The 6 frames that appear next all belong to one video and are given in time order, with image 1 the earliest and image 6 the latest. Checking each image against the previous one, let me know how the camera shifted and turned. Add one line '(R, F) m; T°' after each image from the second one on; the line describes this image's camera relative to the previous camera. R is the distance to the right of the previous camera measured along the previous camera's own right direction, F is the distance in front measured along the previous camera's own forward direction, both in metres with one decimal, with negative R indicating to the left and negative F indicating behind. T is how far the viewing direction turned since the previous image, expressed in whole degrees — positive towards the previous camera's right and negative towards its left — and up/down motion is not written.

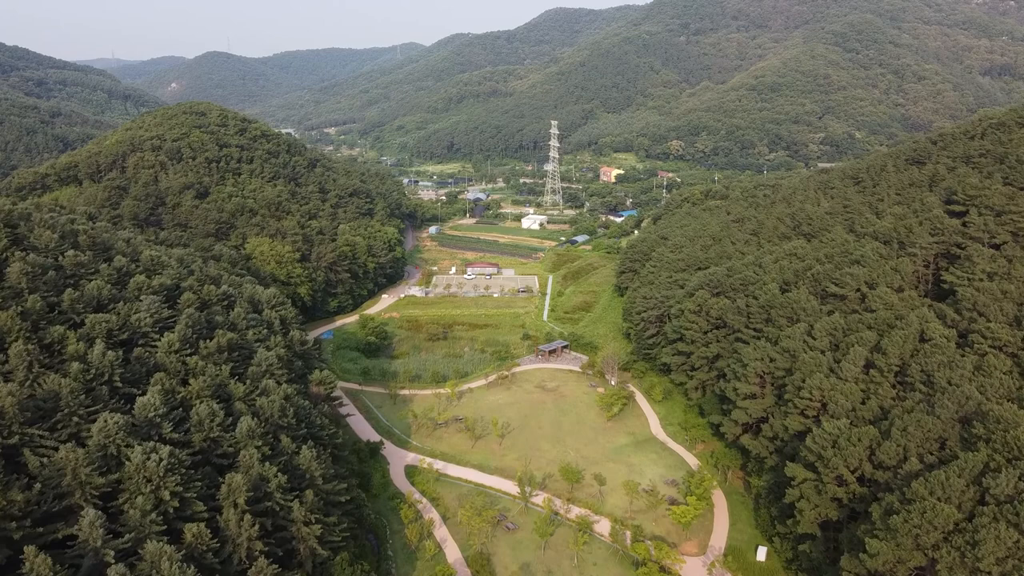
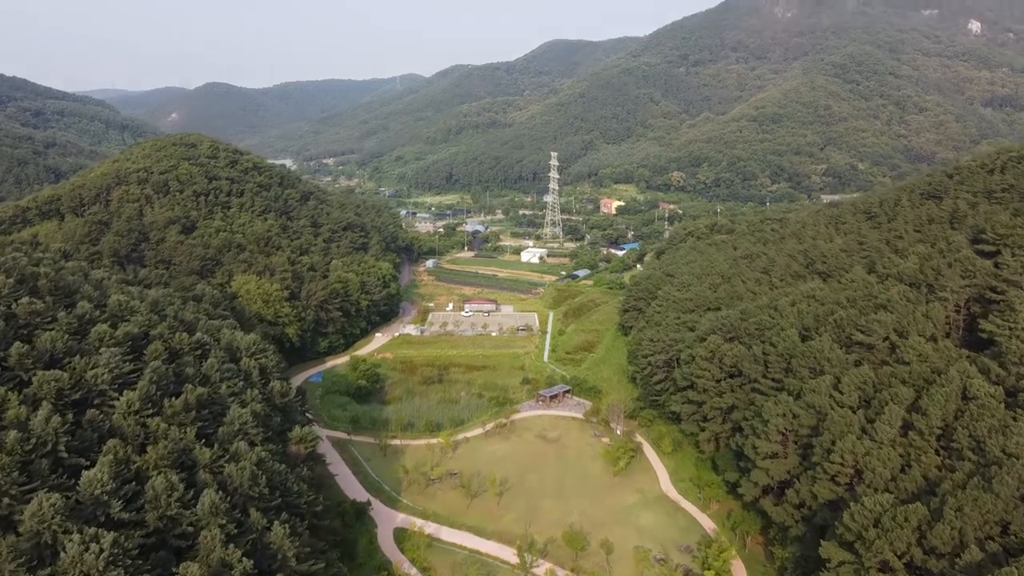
(0.0, +1.5) m; 0°
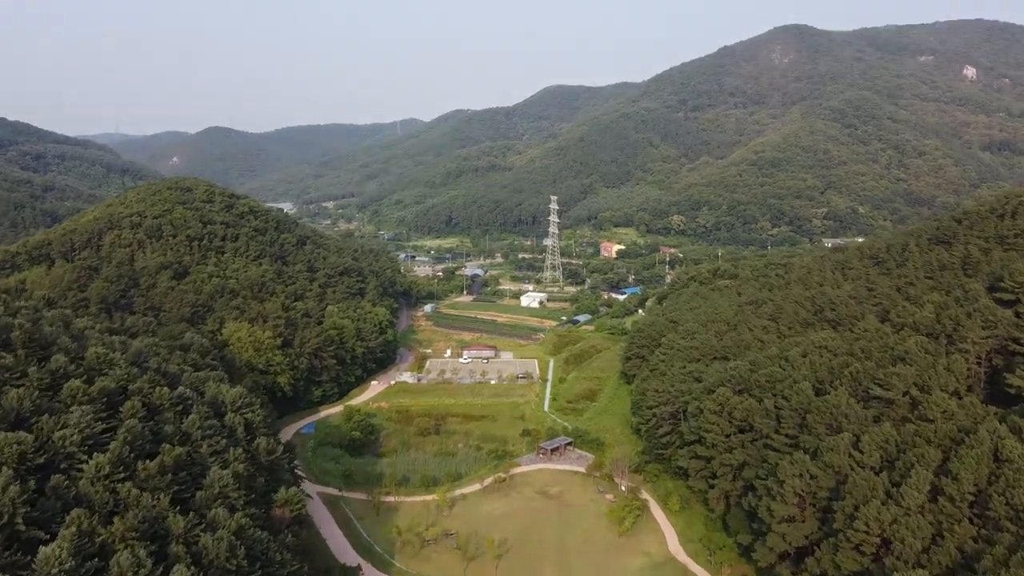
(0.0, +0.8) m; 0°
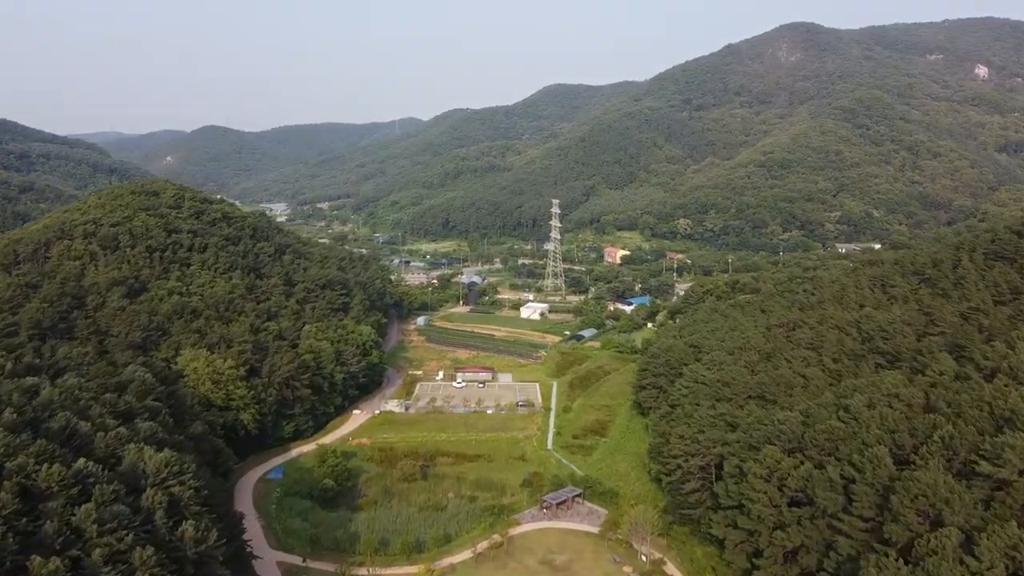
(0.0, +3.8) m; 0°
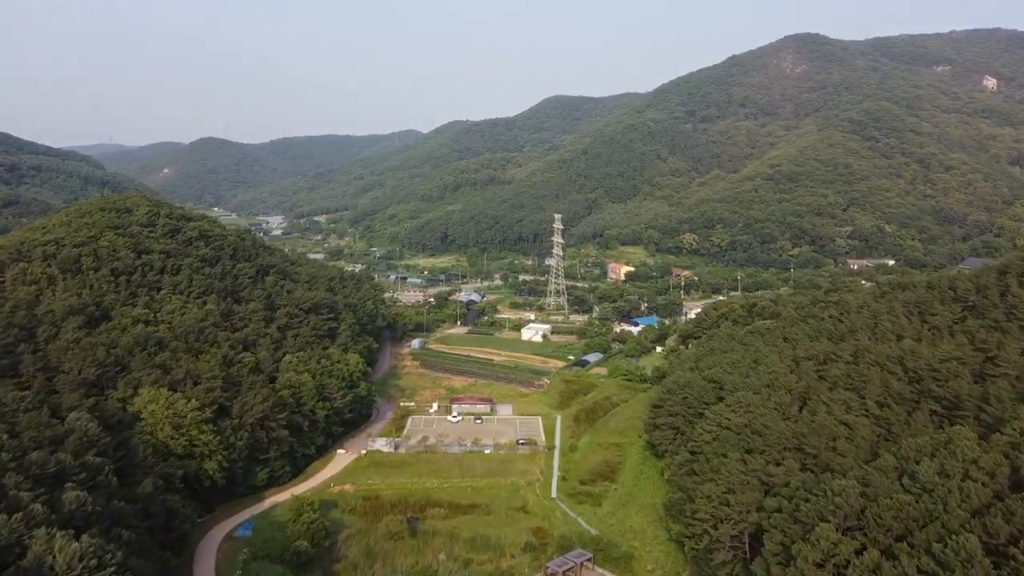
(0.0, +2.8) m; 0°
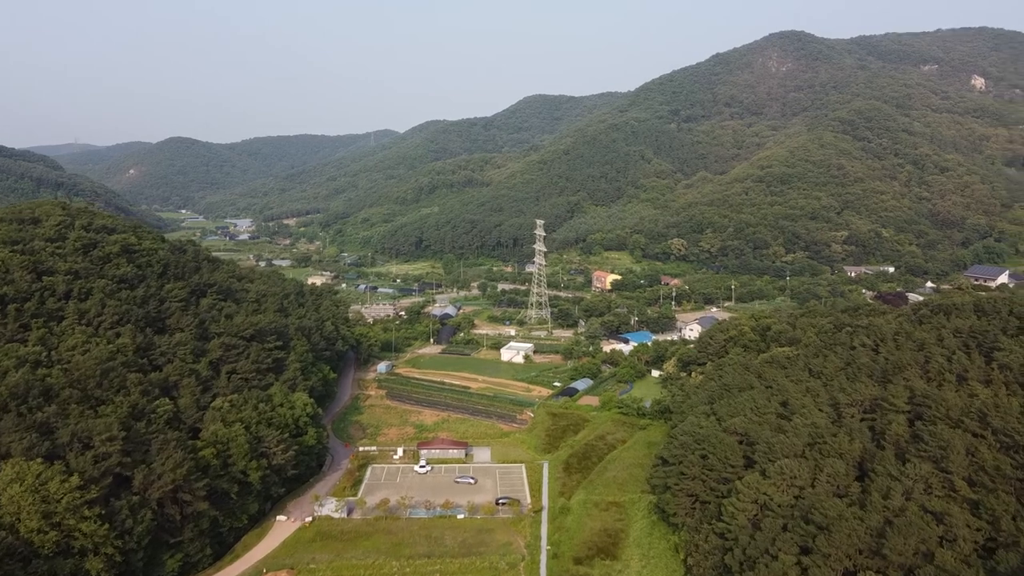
(0.0, +4.9) m; +1°
